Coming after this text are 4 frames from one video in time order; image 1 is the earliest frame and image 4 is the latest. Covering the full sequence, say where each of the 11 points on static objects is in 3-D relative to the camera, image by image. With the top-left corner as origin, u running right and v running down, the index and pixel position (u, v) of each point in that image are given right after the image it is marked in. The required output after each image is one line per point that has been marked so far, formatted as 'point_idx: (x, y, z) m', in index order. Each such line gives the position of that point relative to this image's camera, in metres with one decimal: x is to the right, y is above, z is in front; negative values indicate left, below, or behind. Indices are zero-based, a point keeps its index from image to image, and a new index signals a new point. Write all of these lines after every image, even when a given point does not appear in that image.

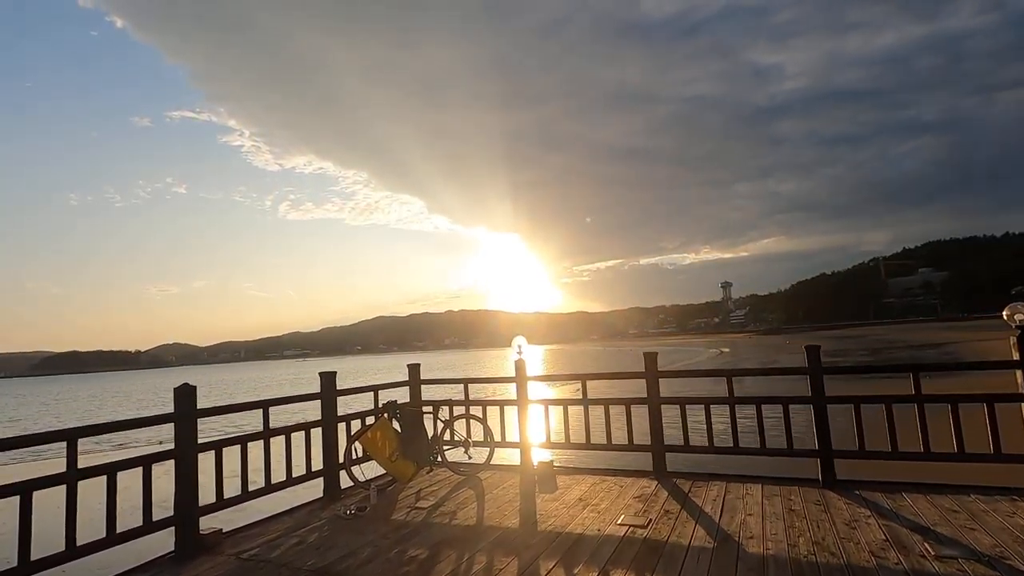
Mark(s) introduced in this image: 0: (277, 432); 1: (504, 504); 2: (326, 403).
0: (-2.3, -1.4, +6.4) m
1: (-0.1, -2.2, +6.6) m
2: (-2.1, -1.3, +7.2) m
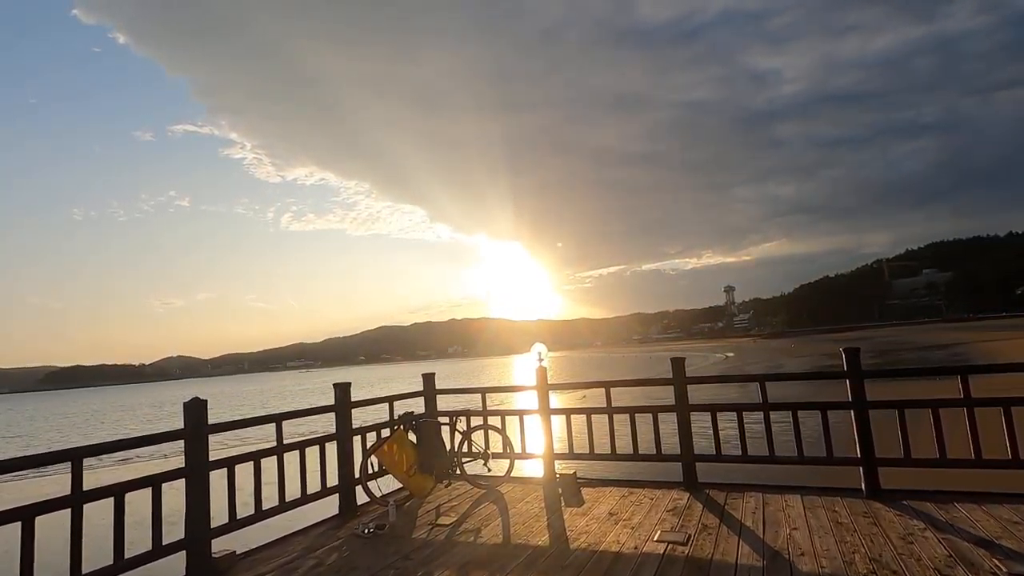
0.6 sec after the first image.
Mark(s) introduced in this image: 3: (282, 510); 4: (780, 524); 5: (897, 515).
0: (-2.1, -1.5, +6.1) m
1: (+0.2, -2.3, +6.2) m
2: (-1.8, -1.4, +6.8) m
3: (-2.2, -2.1, +6.0) m
4: (+2.3, -2.1, +5.6) m
5: (+3.4, -2.0, +5.6) m
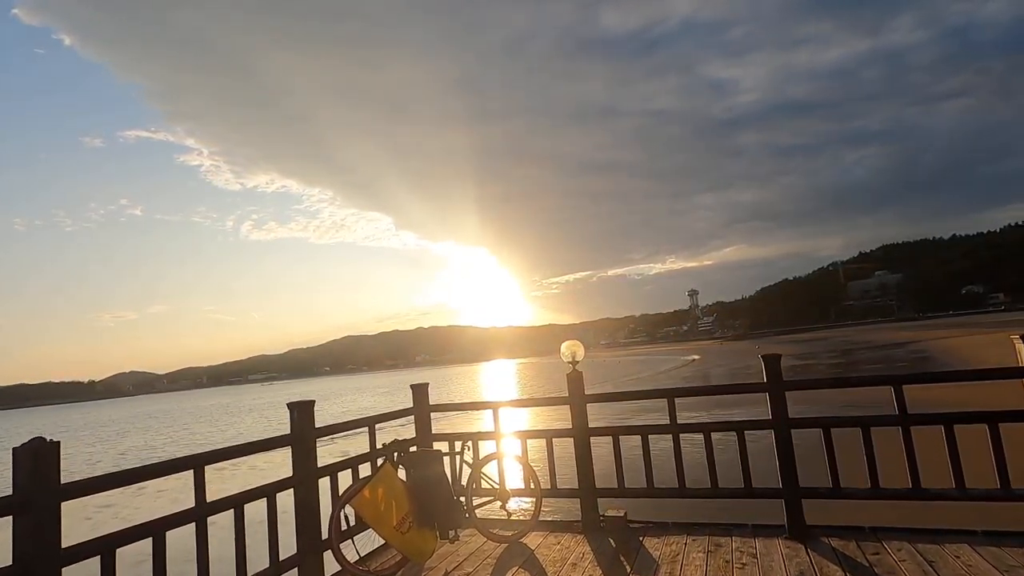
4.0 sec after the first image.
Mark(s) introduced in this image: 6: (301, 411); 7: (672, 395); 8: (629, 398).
0: (-1.8, -1.3, +3.9) m
1: (+0.5, -2.0, +4.1) m
2: (-1.5, -1.2, +4.7) m
3: (-1.8, -1.9, +3.8) m
4: (+2.7, -1.8, +3.6) m
5: (+3.7, -1.7, +3.7) m
6: (-1.6, -0.9, +4.7) m
7: (+1.4, -0.9, +5.6) m
8: (+1.1, -1.0, +6.0) m
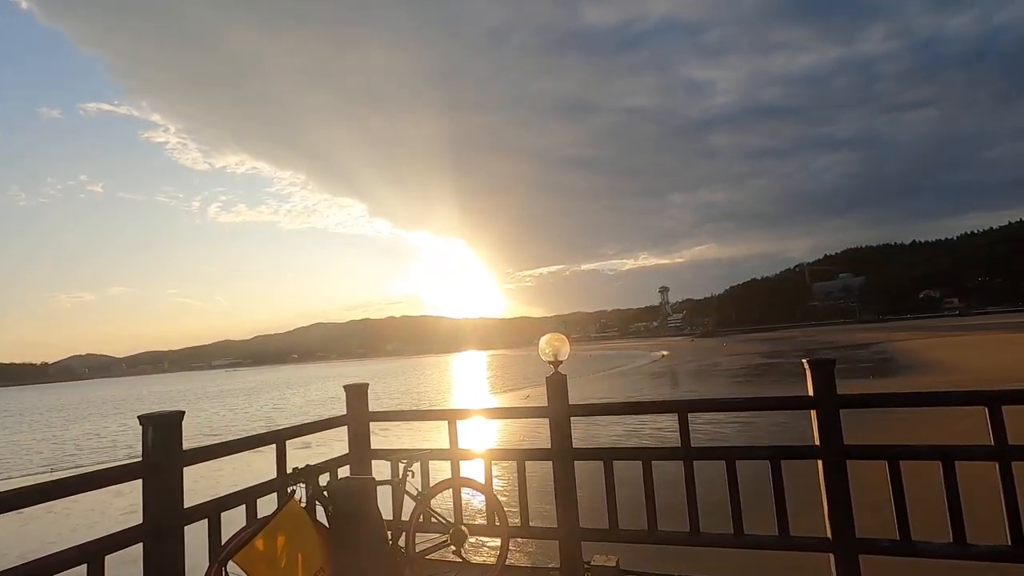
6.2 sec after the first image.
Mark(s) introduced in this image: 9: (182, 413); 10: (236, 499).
0: (-2.0, -1.1, +2.4) m
1: (+0.3, -1.9, +2.8) m
2: (-1.8, -1.0, +3.2) m
3: (-2.0, -1.7, +2.3) m
4: (+2.5, -1.7, +2.3) m
5: (+3.5, -1.7, +2.5) m
6: (-1.8, -0.7, +3.2) m
7: (+1.1, -0.8, +4.3) m
8: (+0.8, -0.9, +4.6) m
9: (-1.7, -0.6, +3.3) m
10: (-1.6, -1.2, +3.7) m
